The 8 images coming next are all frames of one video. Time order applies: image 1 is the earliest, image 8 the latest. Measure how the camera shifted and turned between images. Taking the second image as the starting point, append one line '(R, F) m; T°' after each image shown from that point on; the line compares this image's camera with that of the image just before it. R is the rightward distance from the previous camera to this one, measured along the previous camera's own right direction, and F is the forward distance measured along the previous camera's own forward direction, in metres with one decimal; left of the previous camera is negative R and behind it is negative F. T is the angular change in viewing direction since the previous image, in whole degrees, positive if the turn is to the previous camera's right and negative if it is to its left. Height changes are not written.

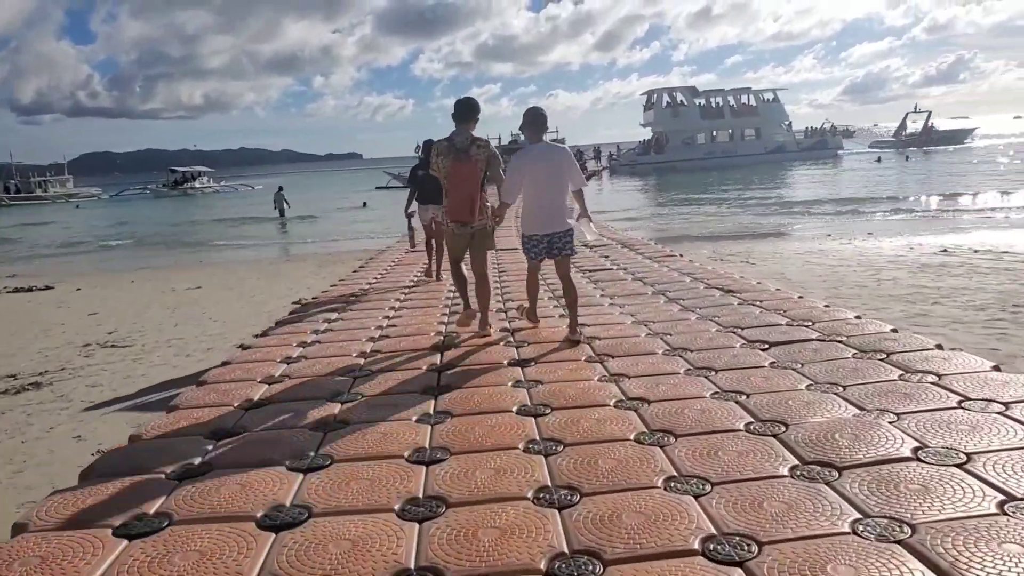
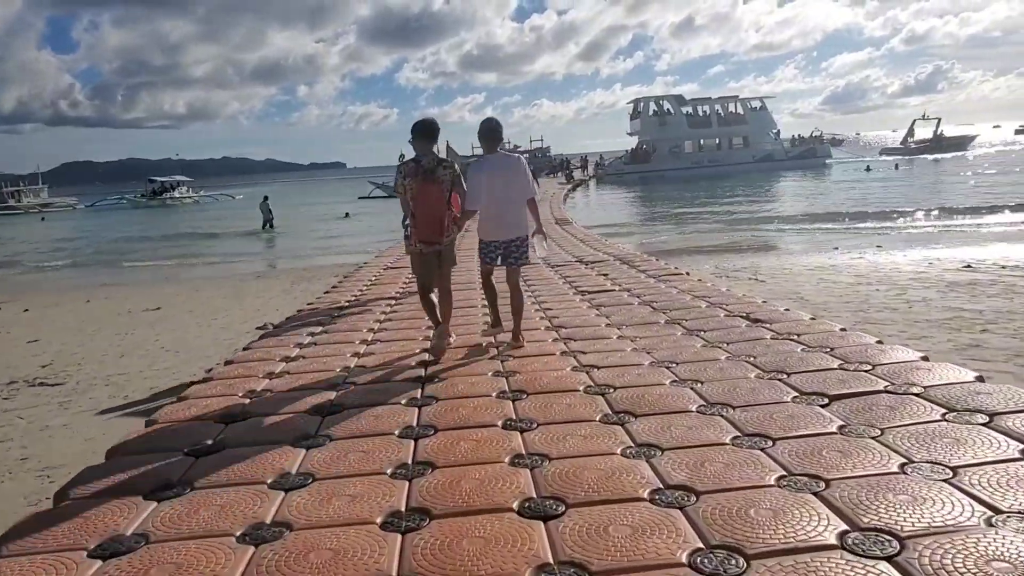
(0.0, +0.7) m; +1°
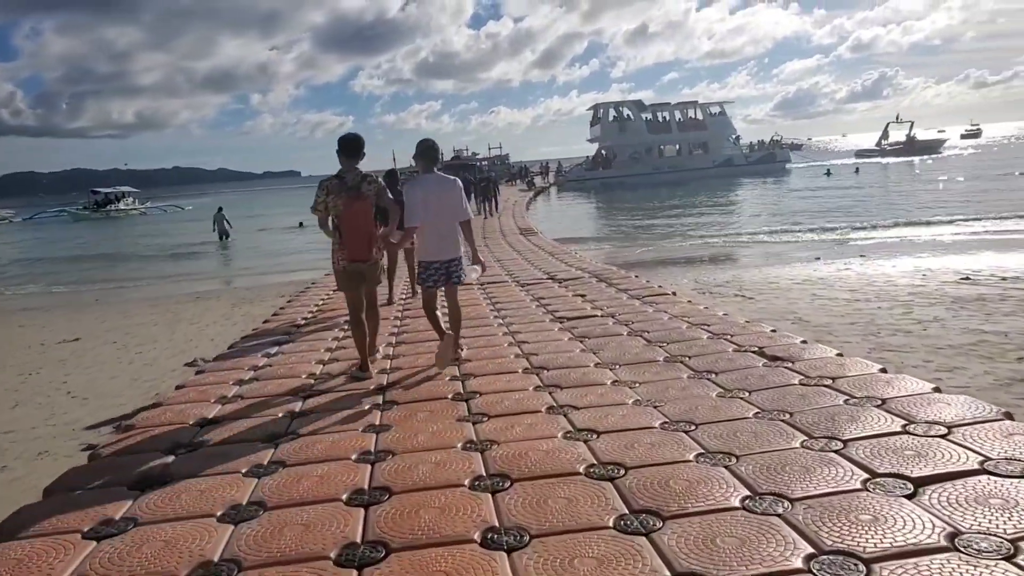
(0.0, +0.7) m; +3°
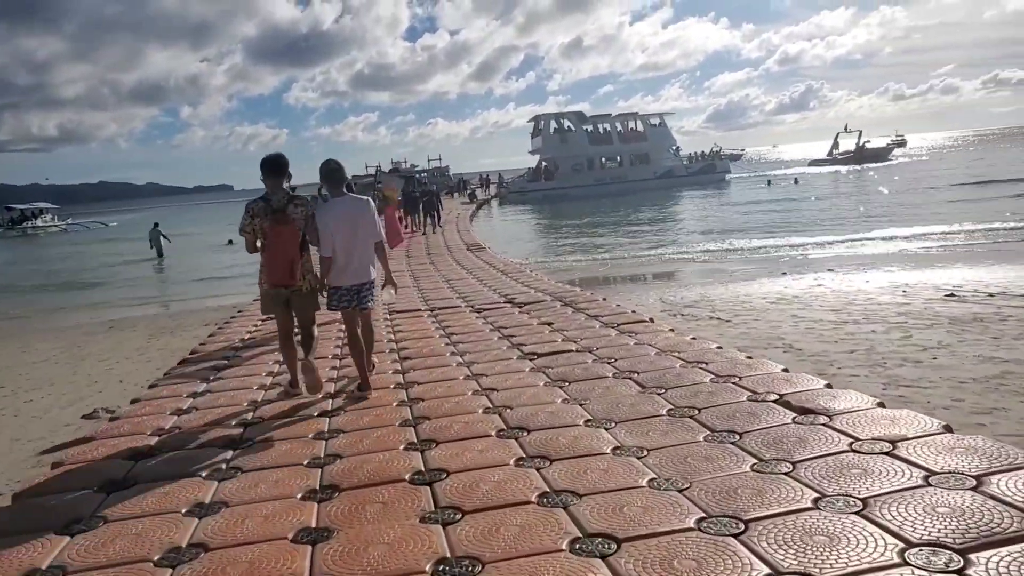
(-0.1, +0.7) m; +4°
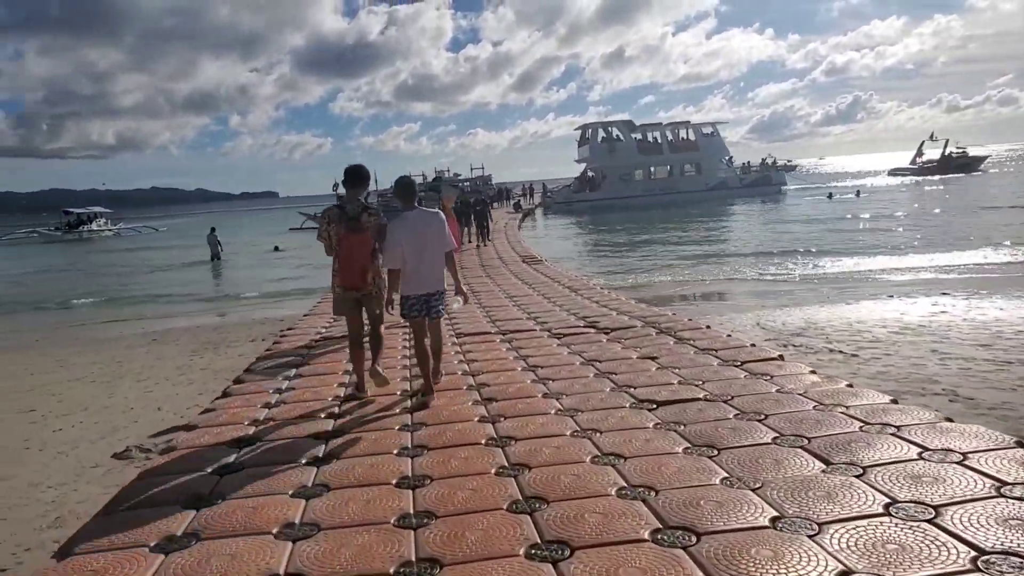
(-0.2, +0.1) m; -3°
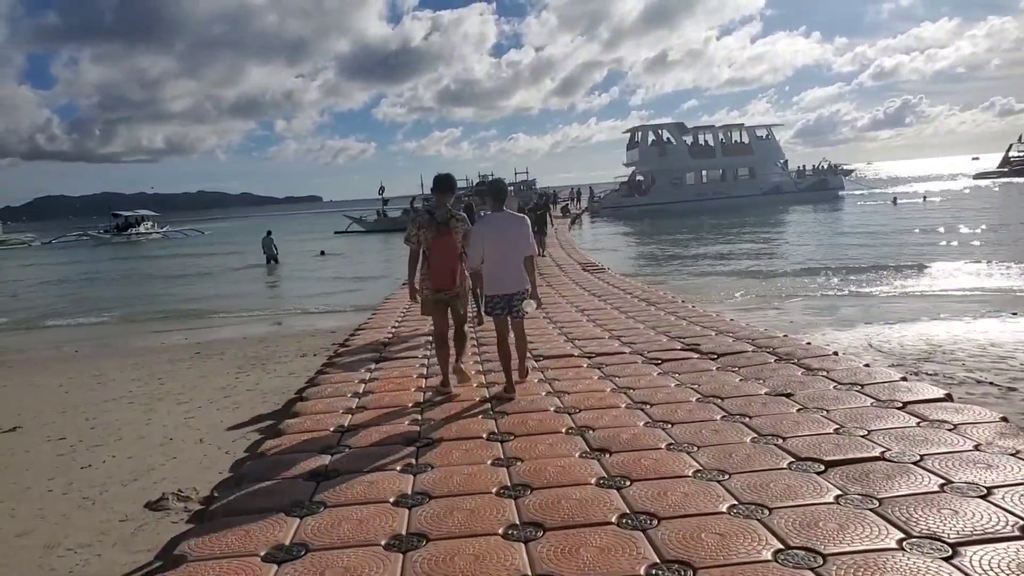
(-0.3, +0.7) m; -3°
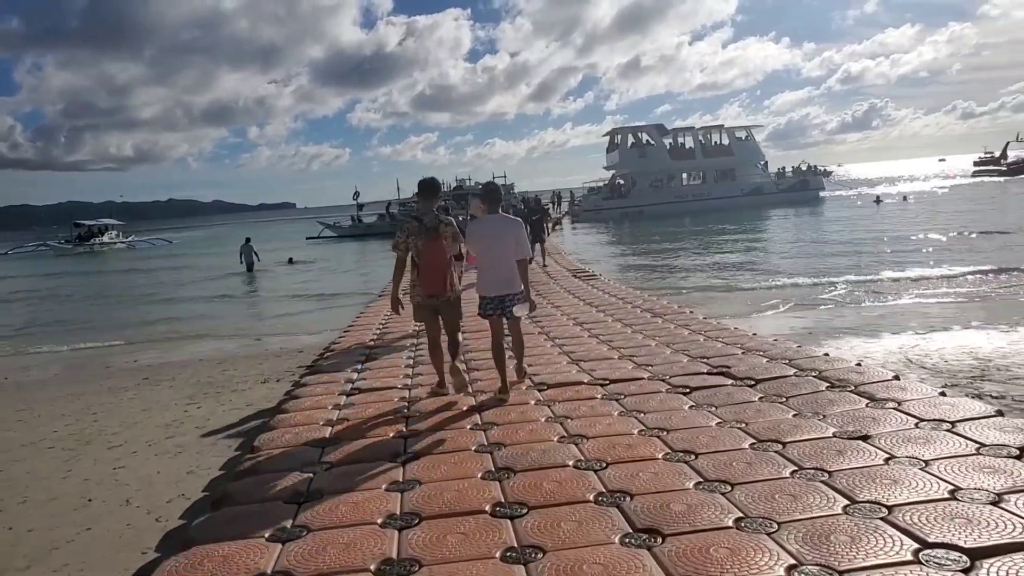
(-0.1, +0.5) m; +2°
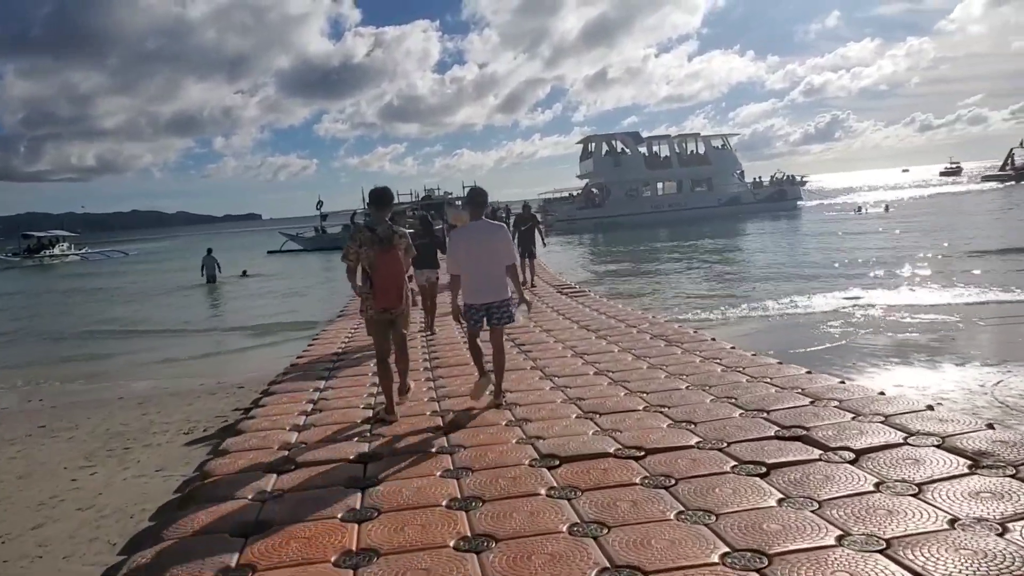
(-0.1, +0.9) m; +2°
